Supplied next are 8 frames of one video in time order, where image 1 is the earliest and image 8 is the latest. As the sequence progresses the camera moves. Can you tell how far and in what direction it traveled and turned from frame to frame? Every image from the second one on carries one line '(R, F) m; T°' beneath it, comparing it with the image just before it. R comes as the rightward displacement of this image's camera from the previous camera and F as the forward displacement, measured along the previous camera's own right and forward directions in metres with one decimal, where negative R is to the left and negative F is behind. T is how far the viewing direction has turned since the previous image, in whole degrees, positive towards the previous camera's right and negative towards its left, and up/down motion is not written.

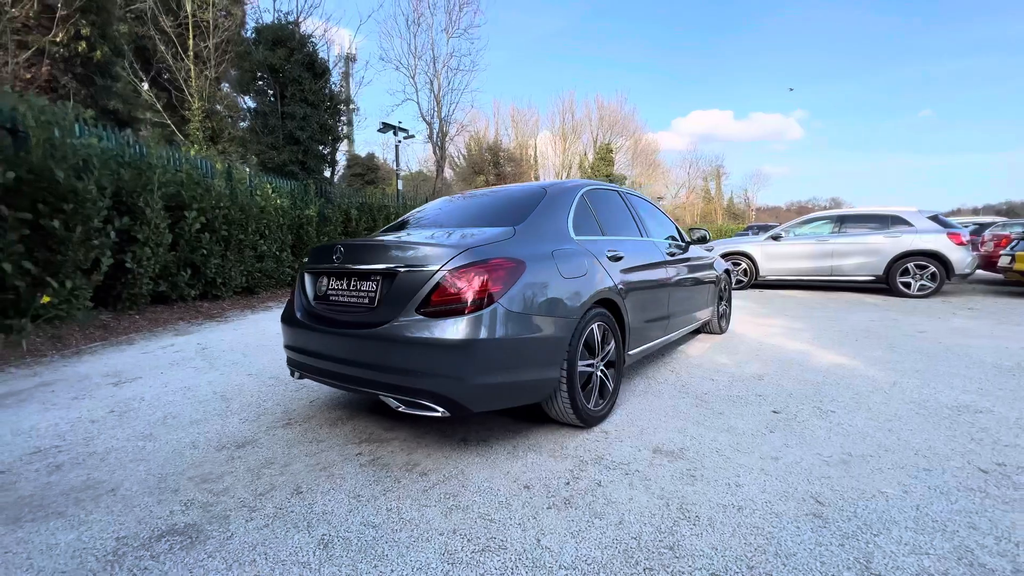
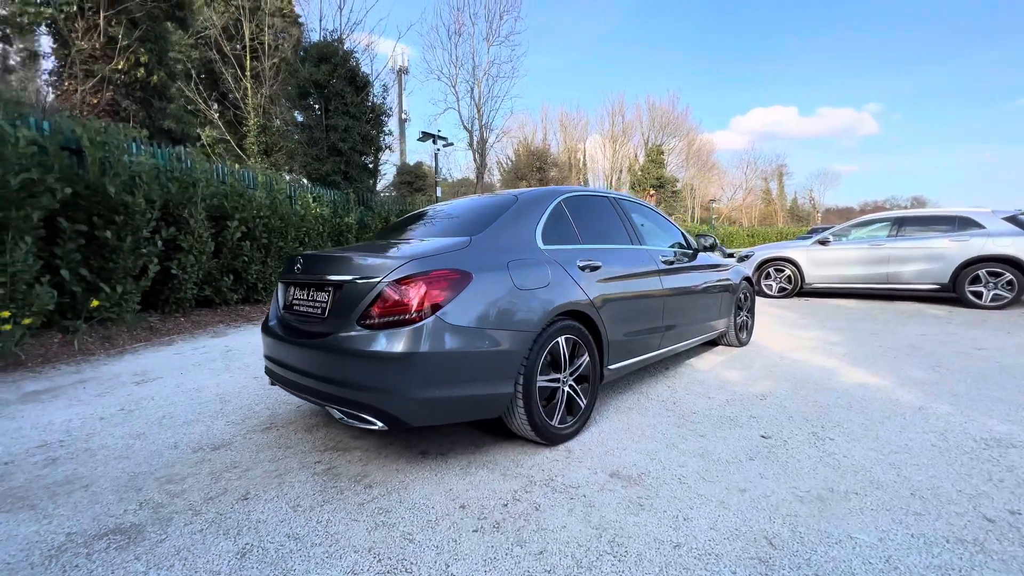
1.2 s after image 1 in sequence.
(+0.6, +0.1) m; -6°
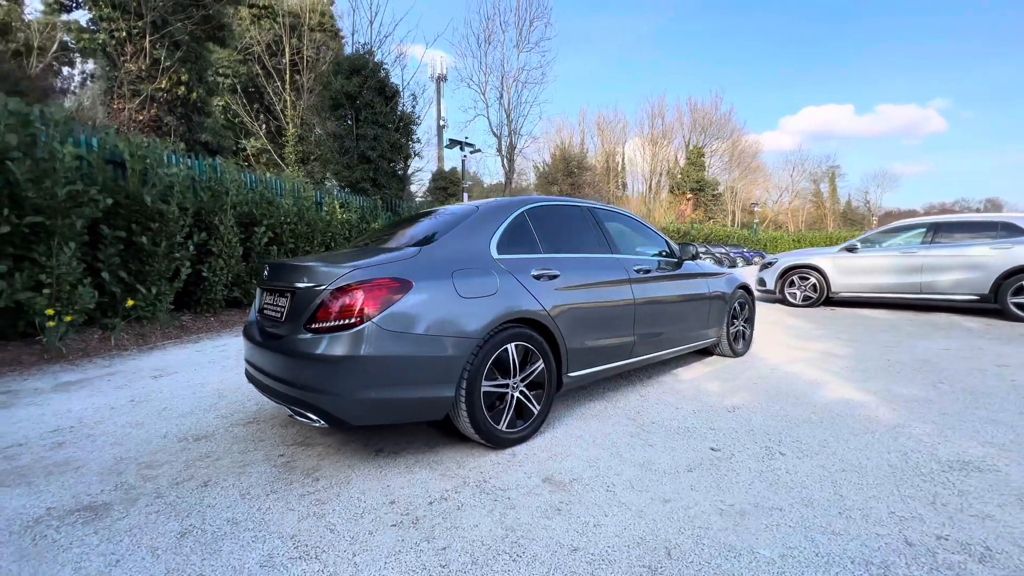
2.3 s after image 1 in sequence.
(+0.6, -0.1) m; -5°
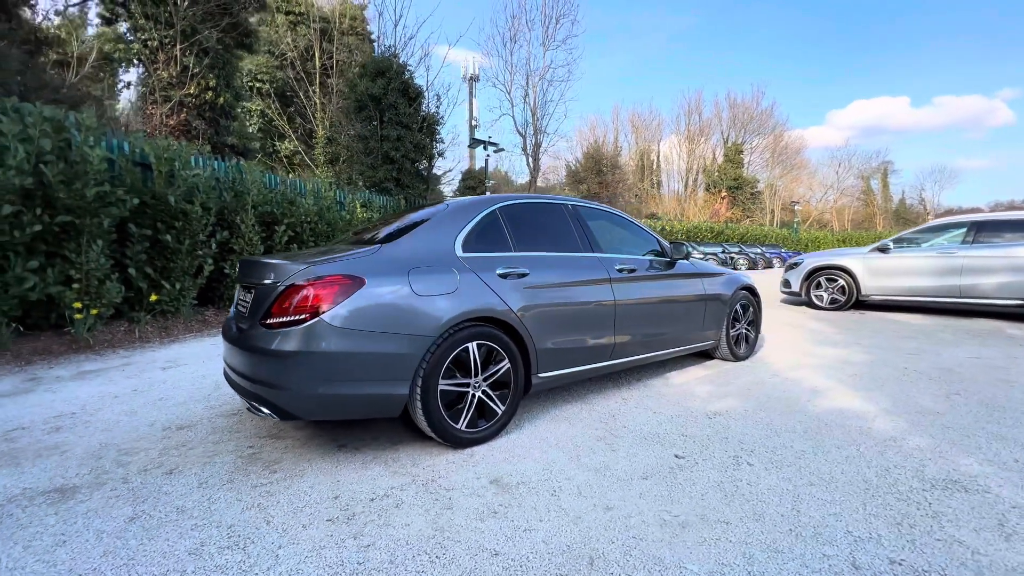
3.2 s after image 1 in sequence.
(+0.5, +0.1) m; -4°
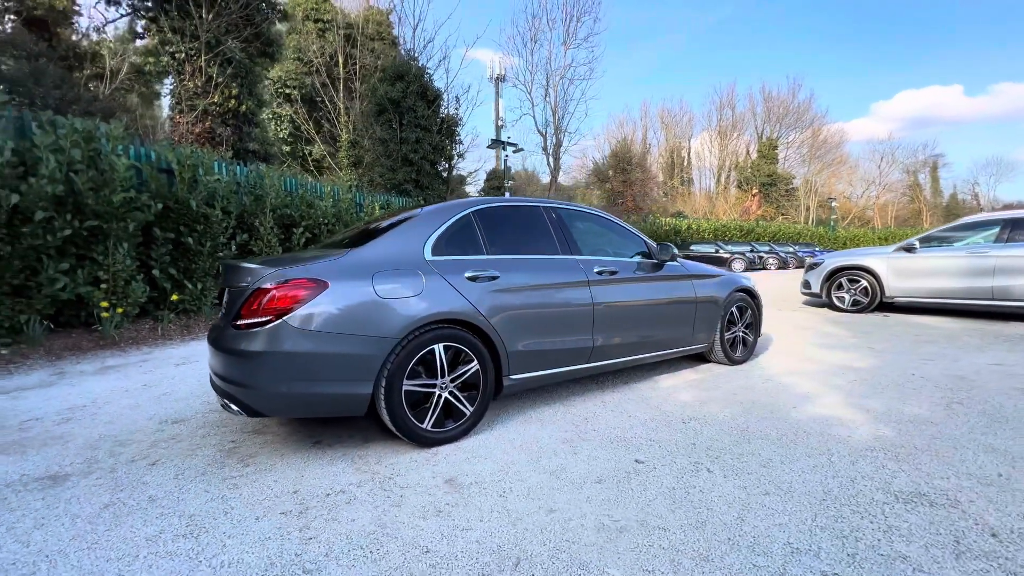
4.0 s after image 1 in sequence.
(+0.4, 0.0) m; -4°
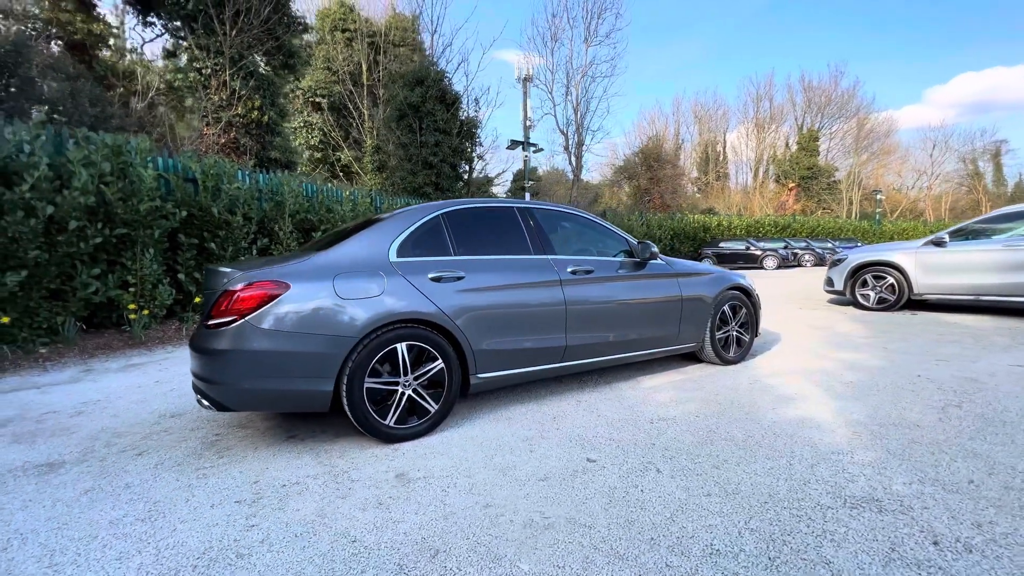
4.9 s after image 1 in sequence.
(+0.5, 0.0) m; -4°
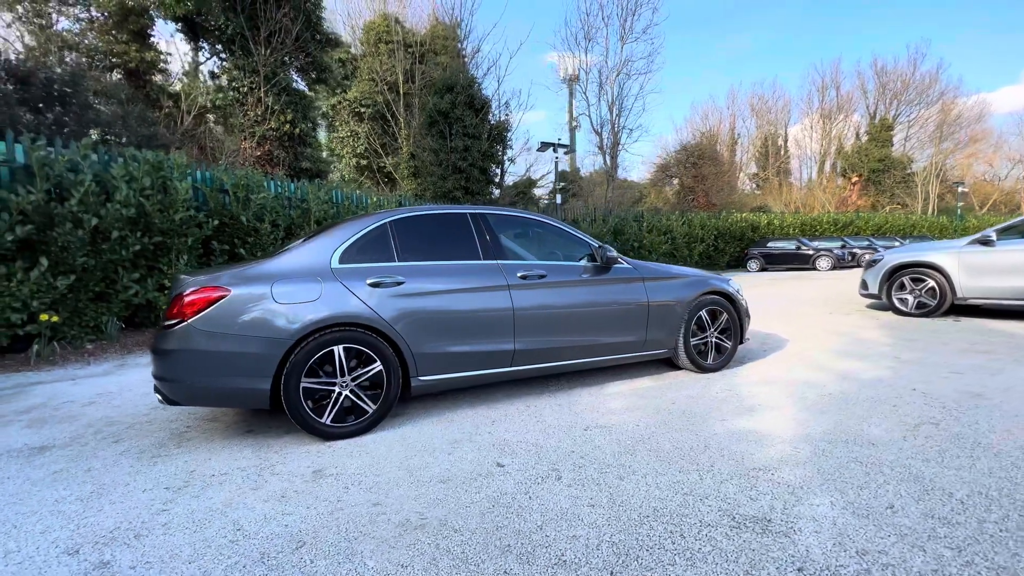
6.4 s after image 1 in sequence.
(+0.8, 0.0) m; -6°
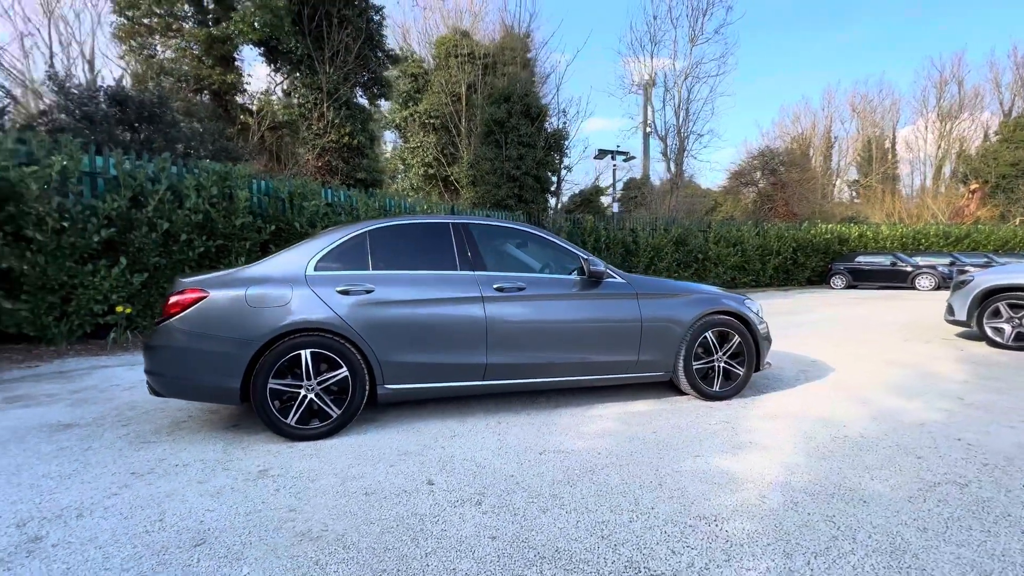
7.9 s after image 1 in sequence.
(+0.8, +0.2) m; -9°
